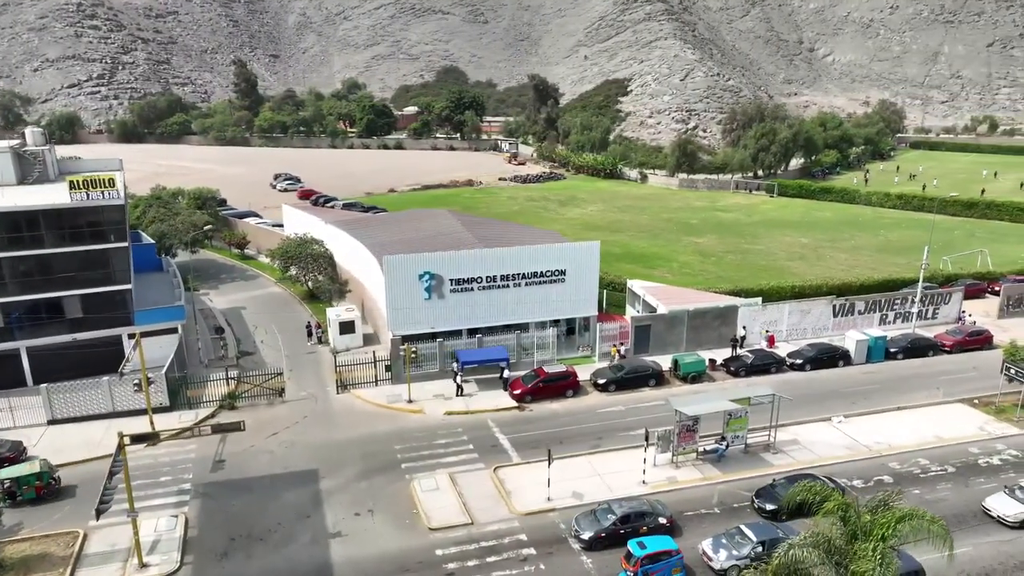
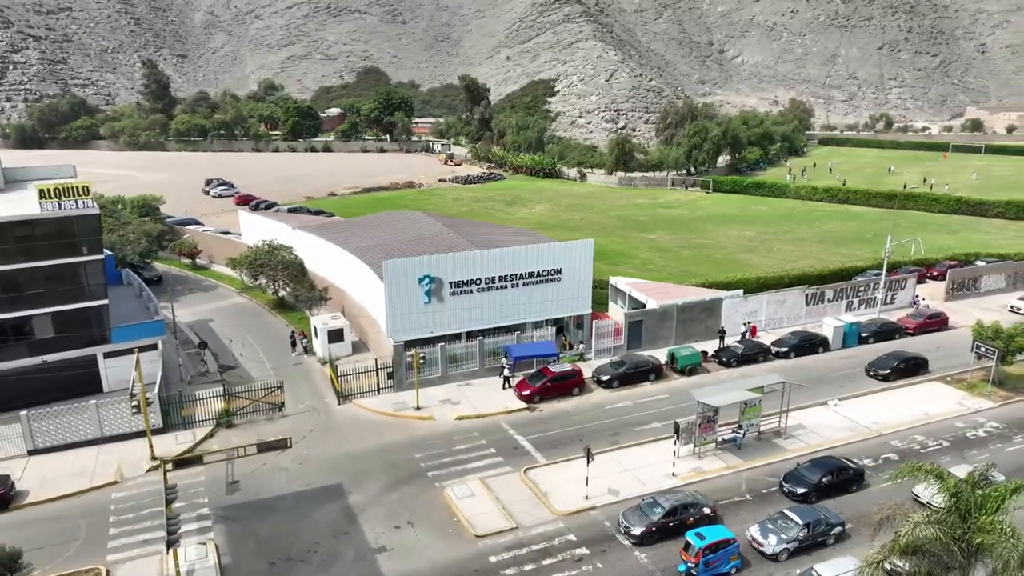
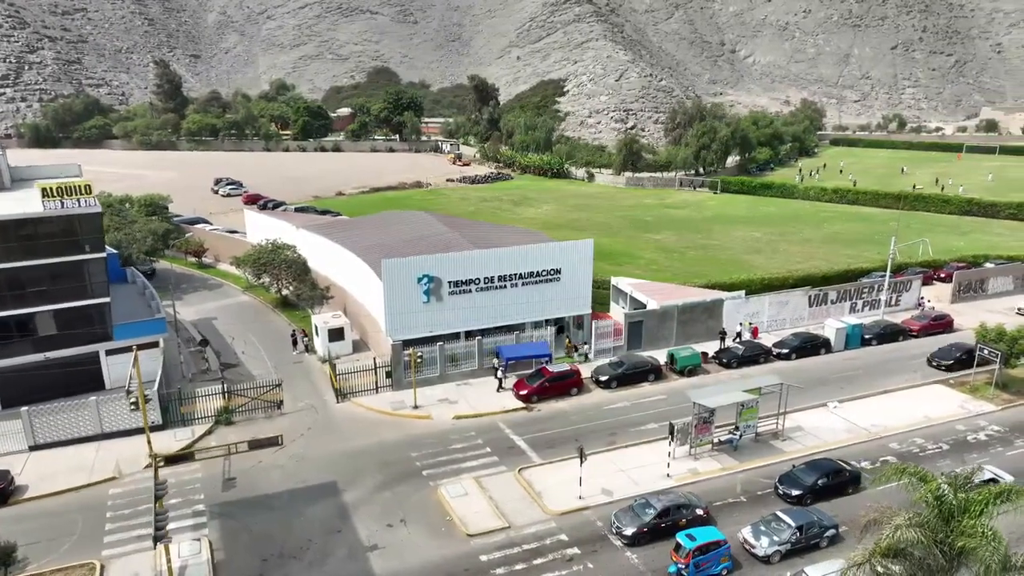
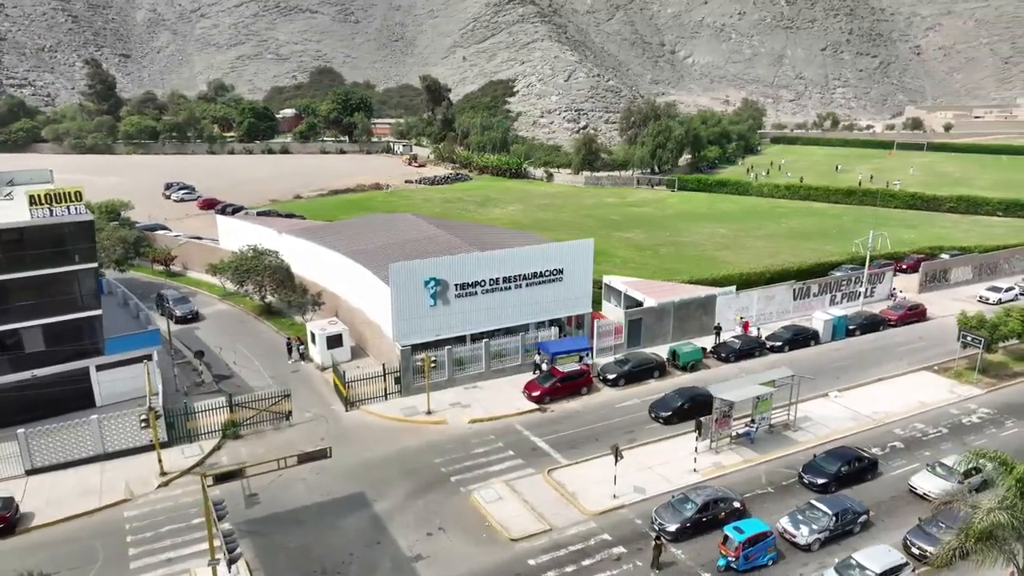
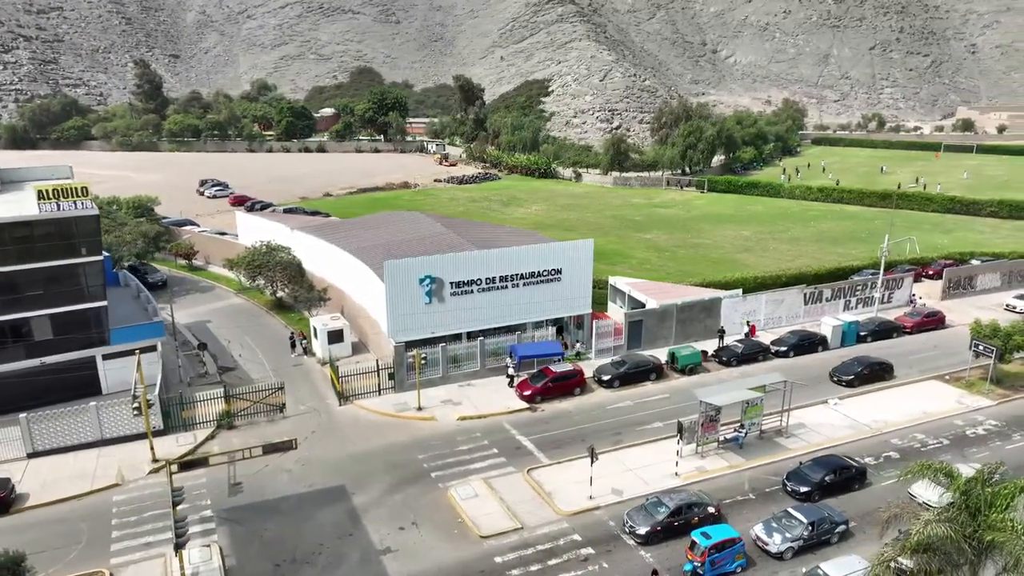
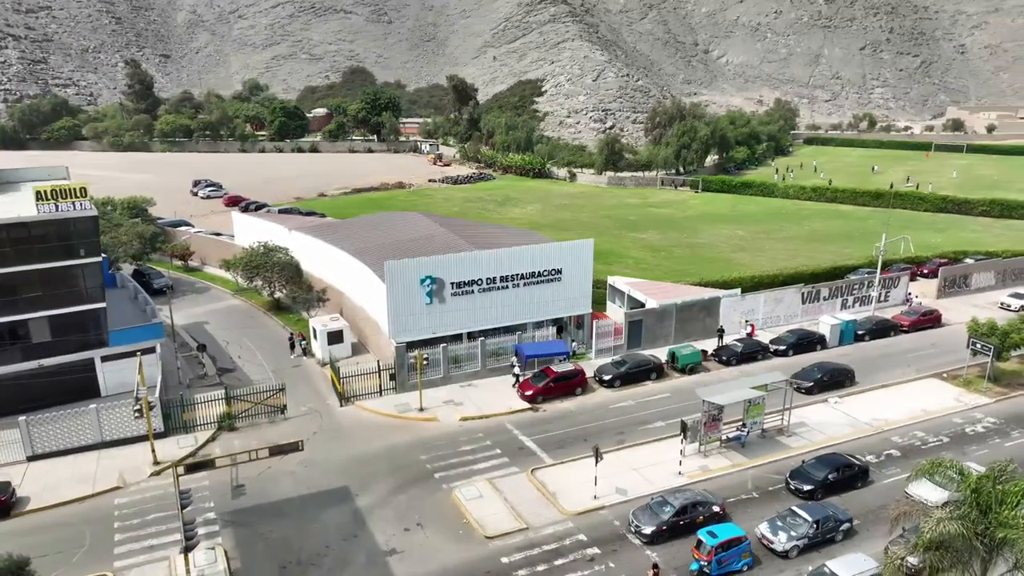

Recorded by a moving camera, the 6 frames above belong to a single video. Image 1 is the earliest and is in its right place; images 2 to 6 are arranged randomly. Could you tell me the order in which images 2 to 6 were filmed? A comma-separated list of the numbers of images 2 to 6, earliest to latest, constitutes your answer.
3, 2, 5, 6, 4
